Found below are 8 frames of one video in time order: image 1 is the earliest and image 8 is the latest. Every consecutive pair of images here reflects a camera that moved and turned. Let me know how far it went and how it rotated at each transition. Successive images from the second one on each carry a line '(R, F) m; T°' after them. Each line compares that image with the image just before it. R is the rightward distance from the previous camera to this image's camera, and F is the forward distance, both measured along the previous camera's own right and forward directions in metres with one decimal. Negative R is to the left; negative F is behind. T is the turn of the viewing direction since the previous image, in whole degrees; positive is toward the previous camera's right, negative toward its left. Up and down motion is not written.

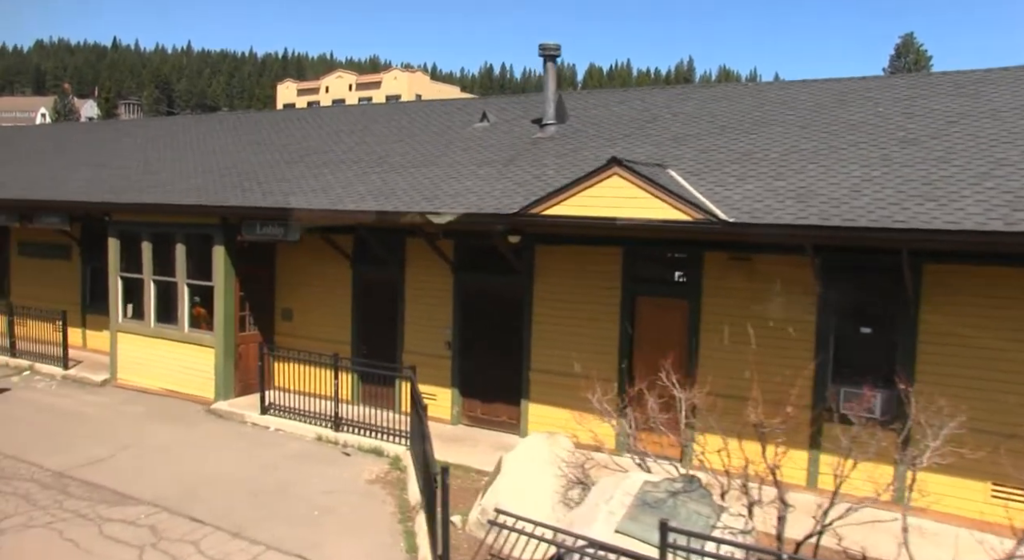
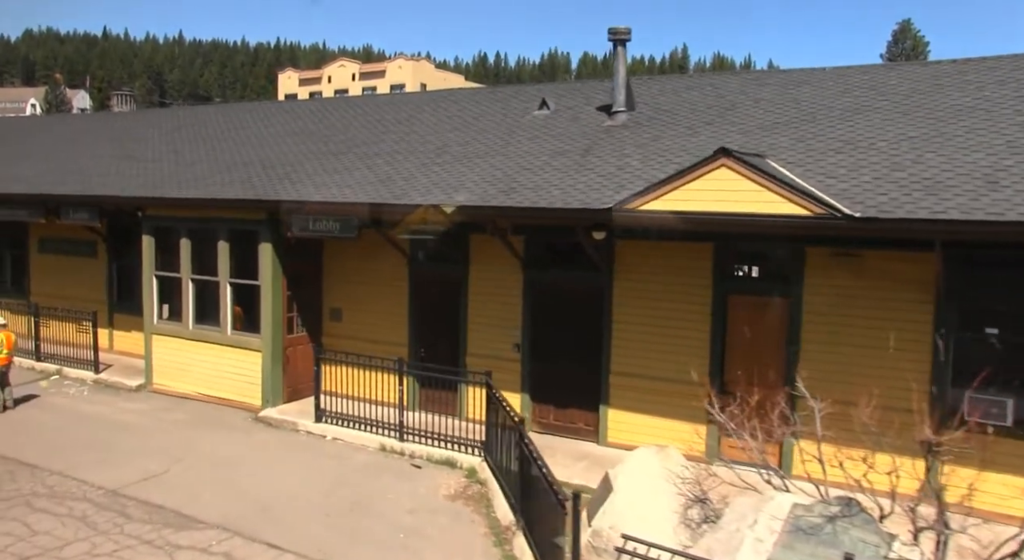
(-1.0, +0.7) m; +1°
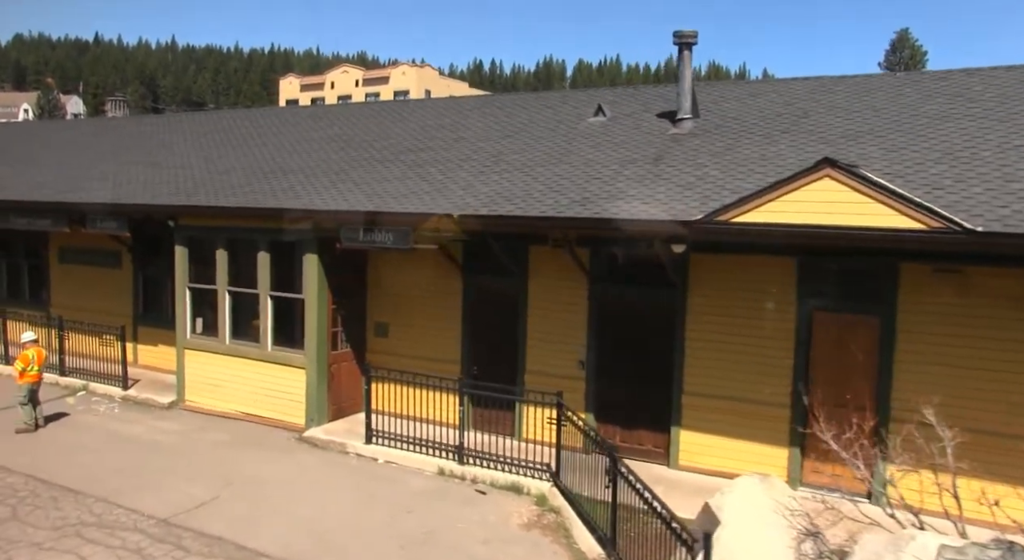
(-0.9, +0.5) m; +1°
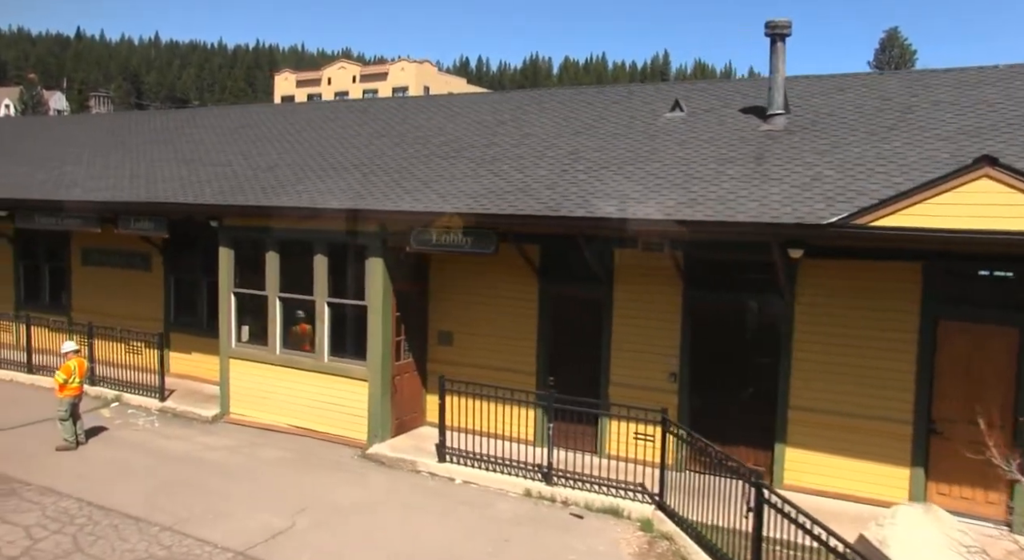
(-1.2, +0.8) m; +1°
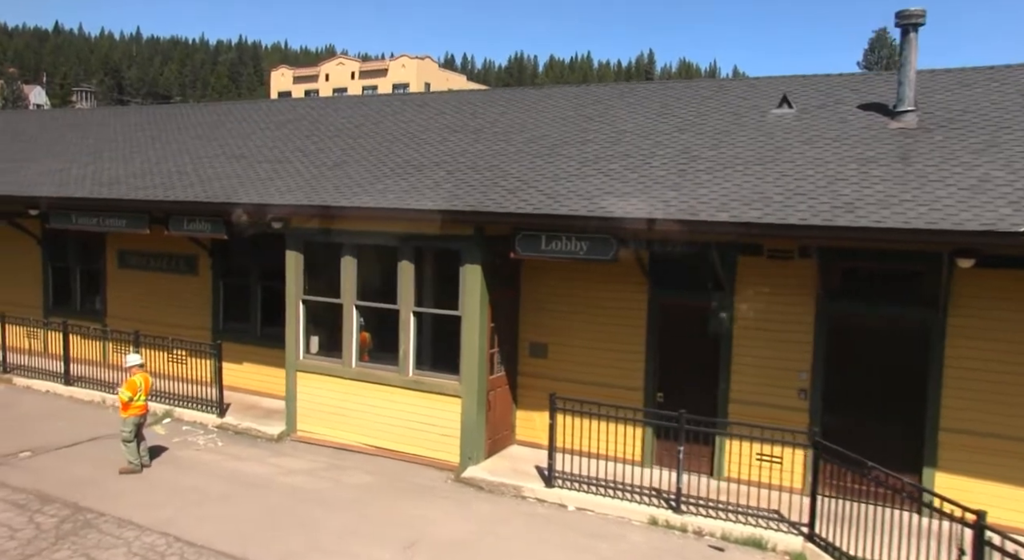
(-1.5, +0.9) m; +1°
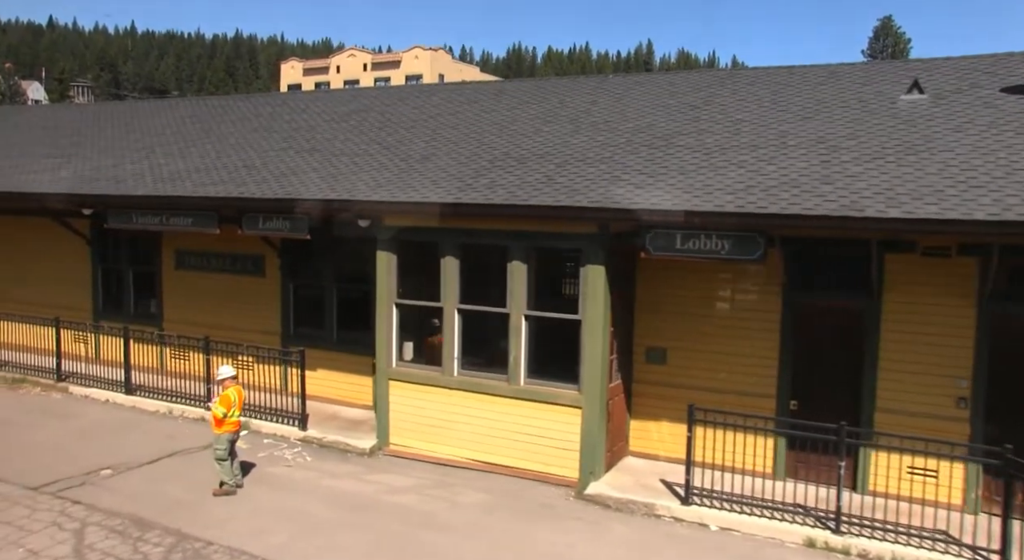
(-1.4, +0.8) m; 0°
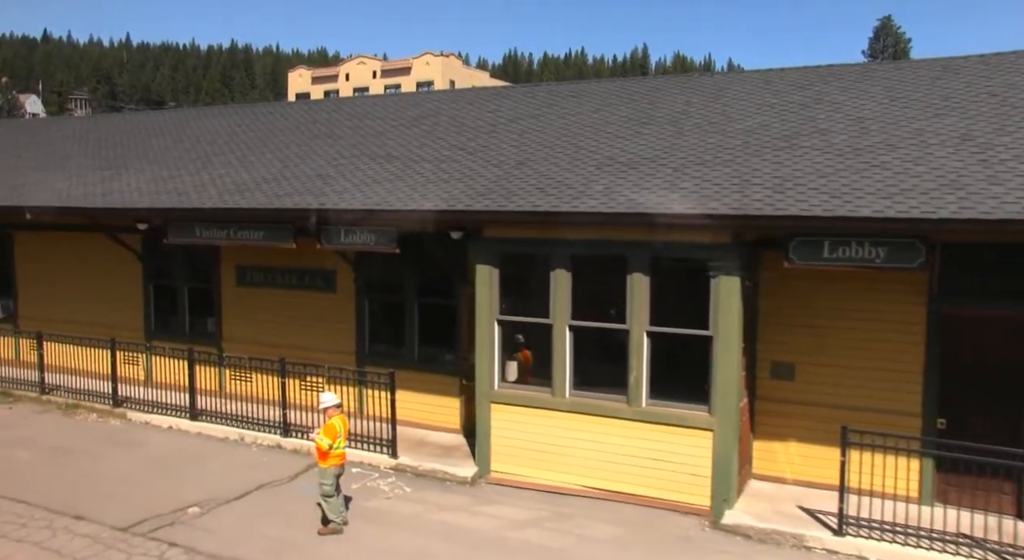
(-1.3, +0.7) m; 0°
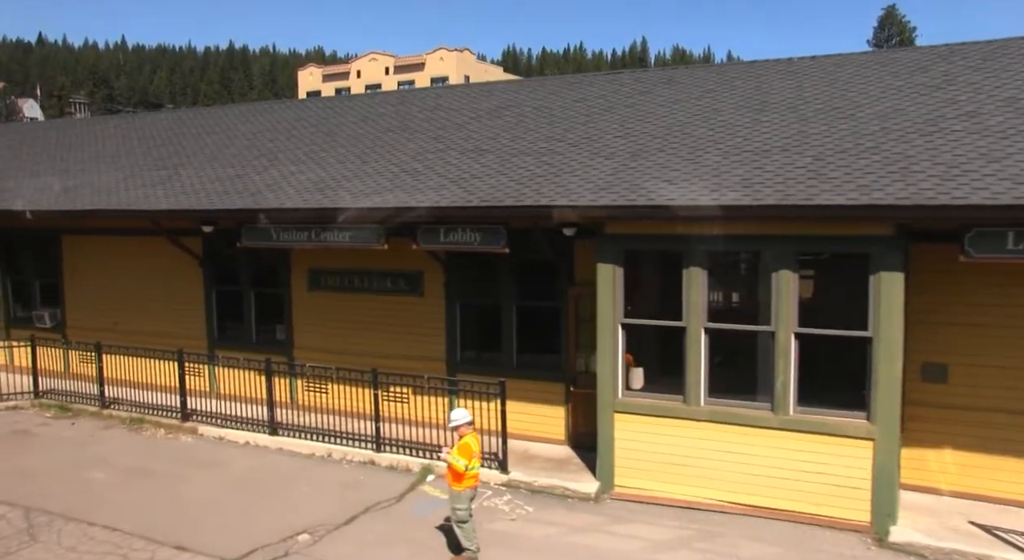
(-1.3, +0.8) m; 0°
